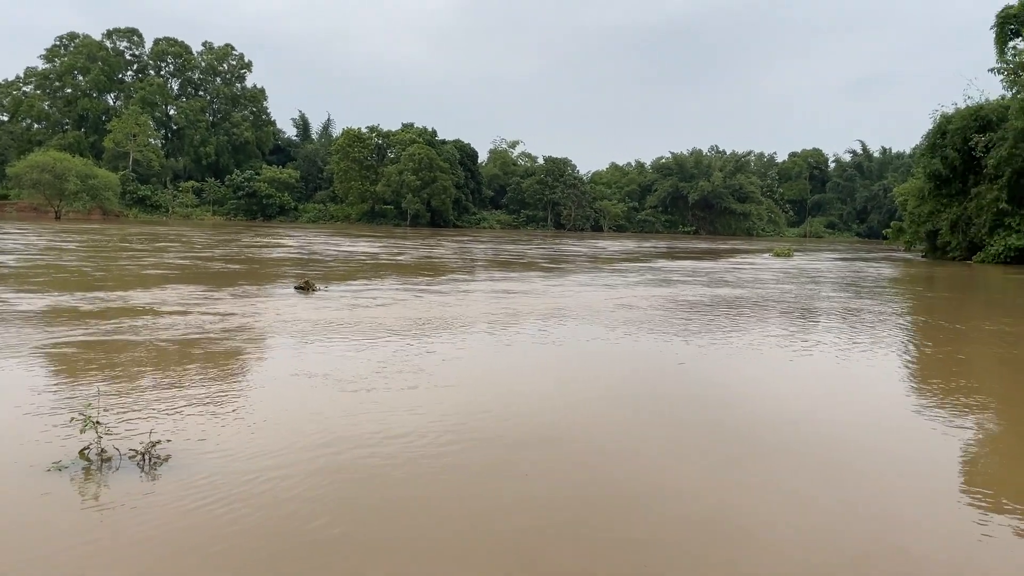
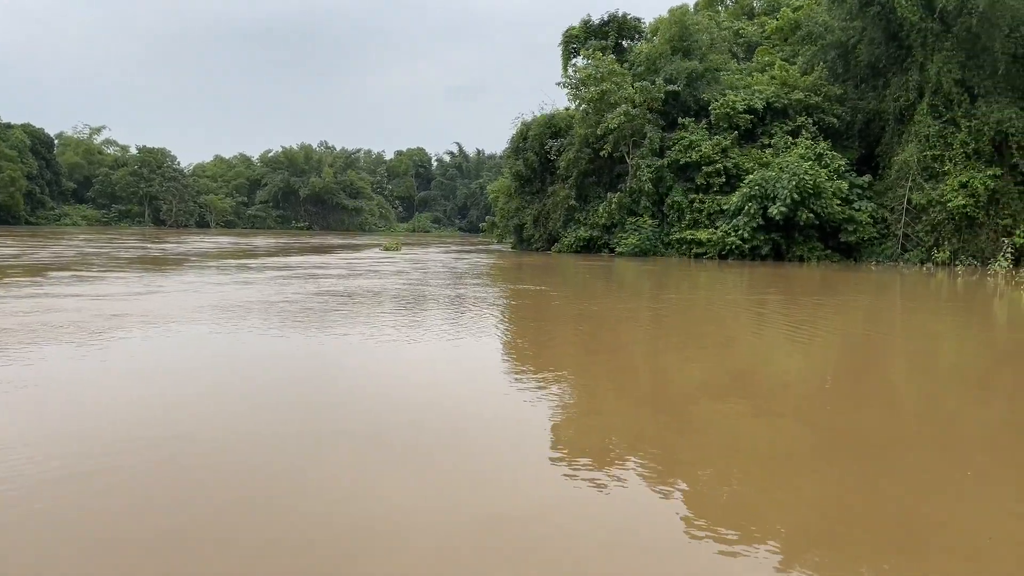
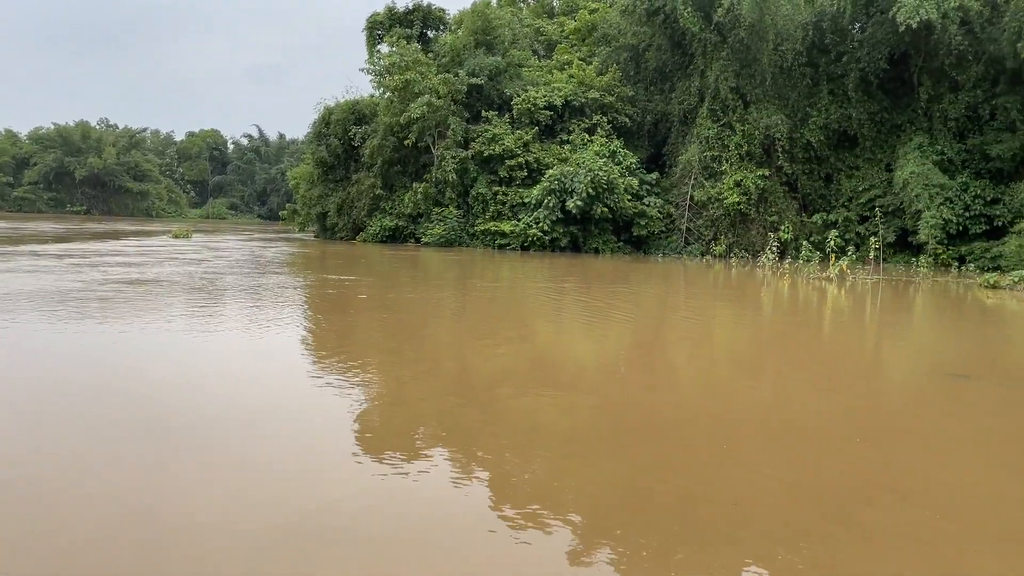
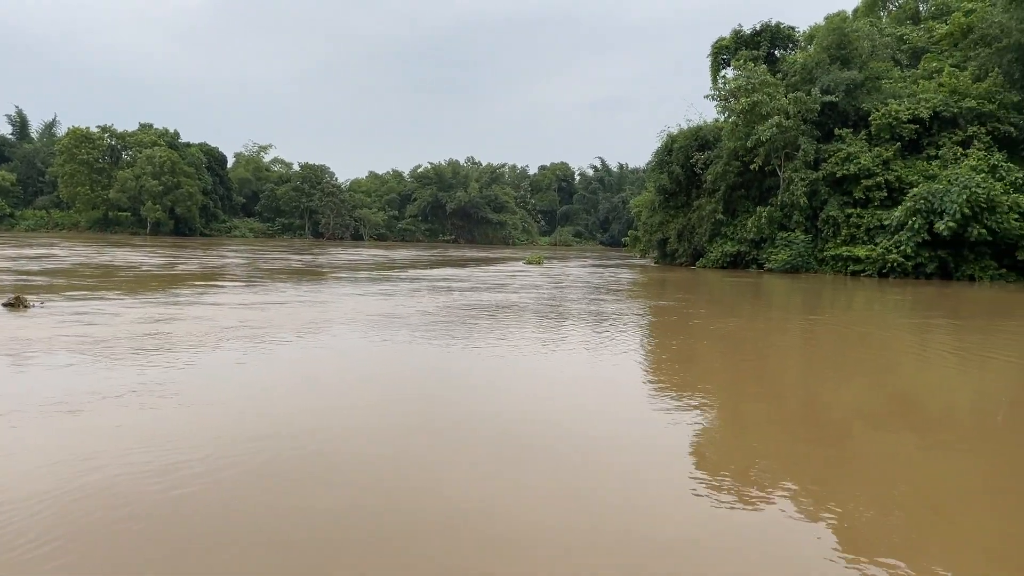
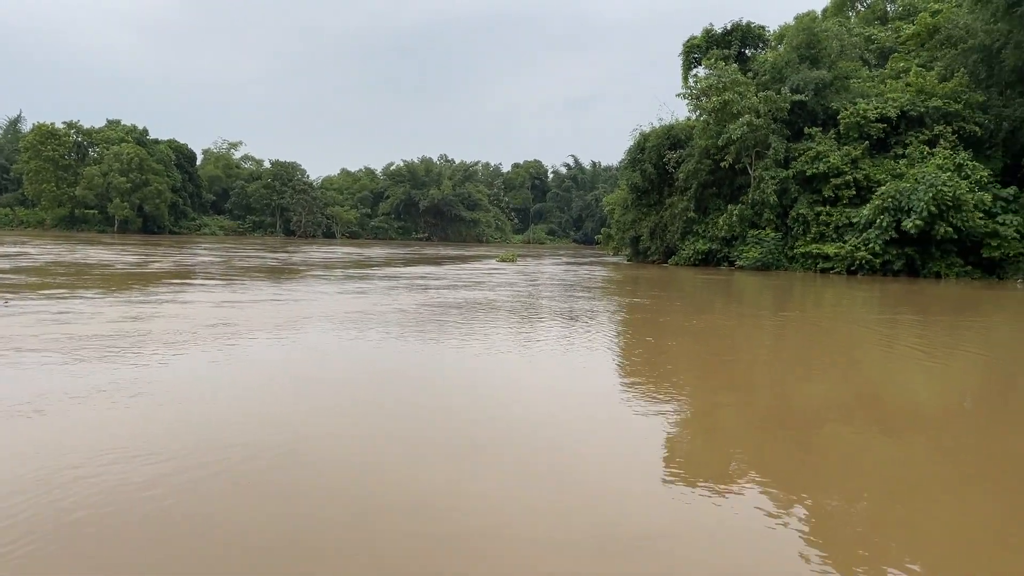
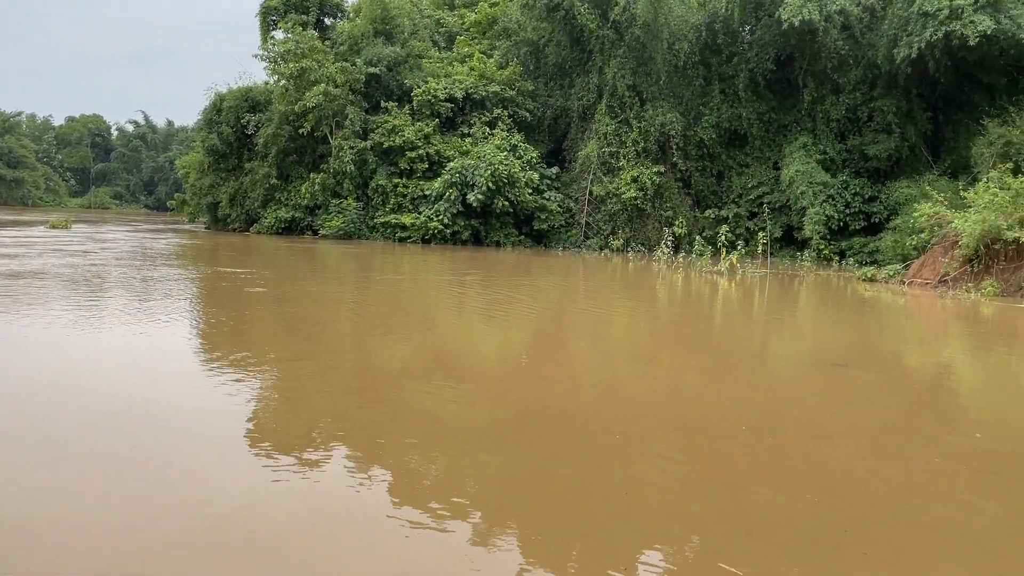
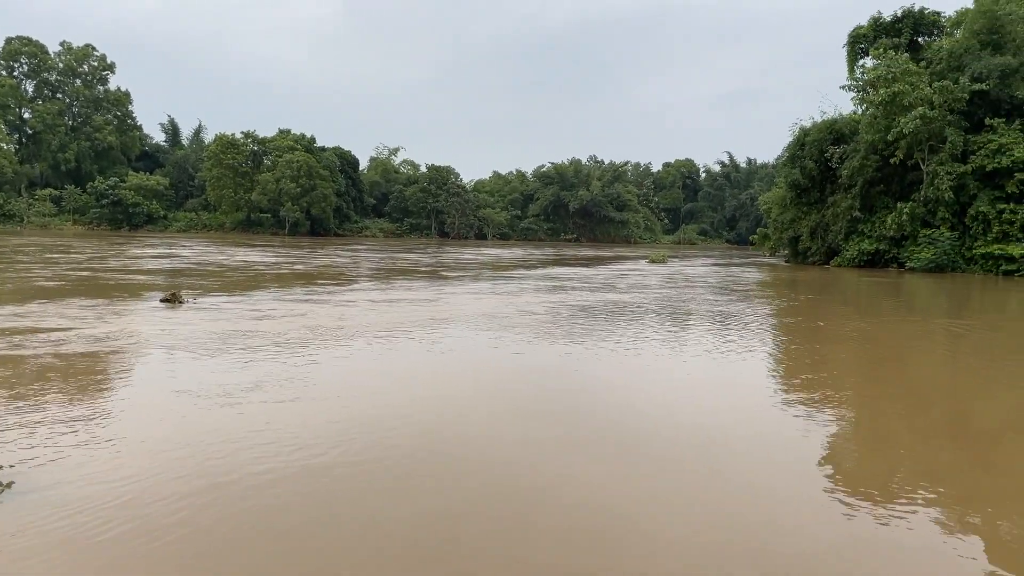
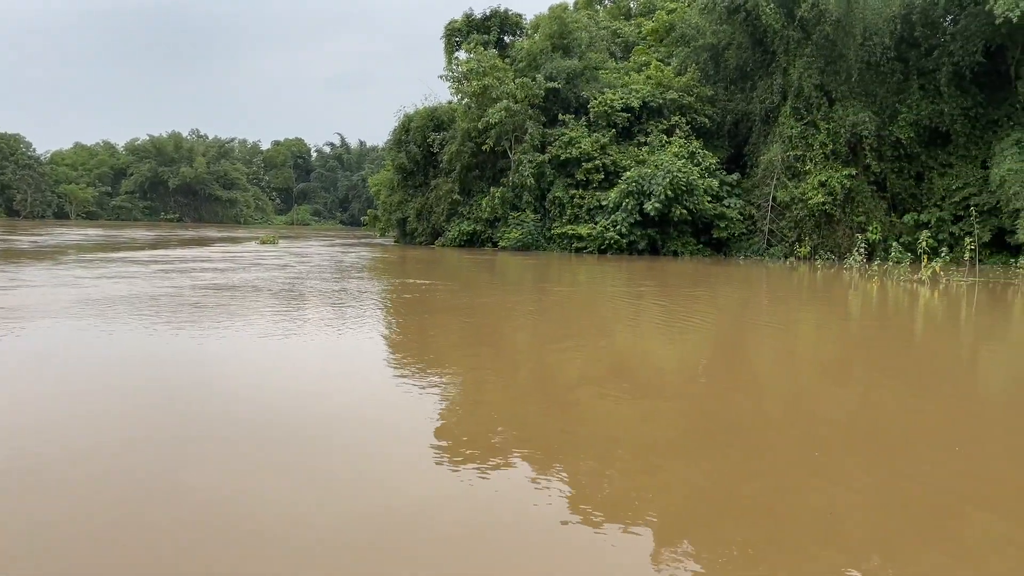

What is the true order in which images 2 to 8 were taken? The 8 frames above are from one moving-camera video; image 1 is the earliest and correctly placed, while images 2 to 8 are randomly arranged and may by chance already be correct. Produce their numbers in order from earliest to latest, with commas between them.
7, 4, 5, 2, 8, 3, 6
